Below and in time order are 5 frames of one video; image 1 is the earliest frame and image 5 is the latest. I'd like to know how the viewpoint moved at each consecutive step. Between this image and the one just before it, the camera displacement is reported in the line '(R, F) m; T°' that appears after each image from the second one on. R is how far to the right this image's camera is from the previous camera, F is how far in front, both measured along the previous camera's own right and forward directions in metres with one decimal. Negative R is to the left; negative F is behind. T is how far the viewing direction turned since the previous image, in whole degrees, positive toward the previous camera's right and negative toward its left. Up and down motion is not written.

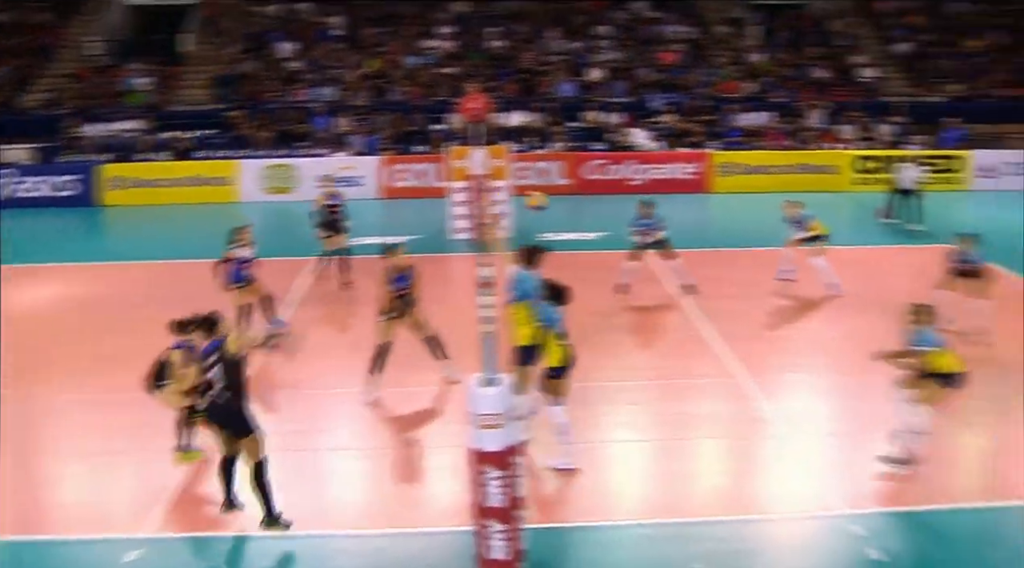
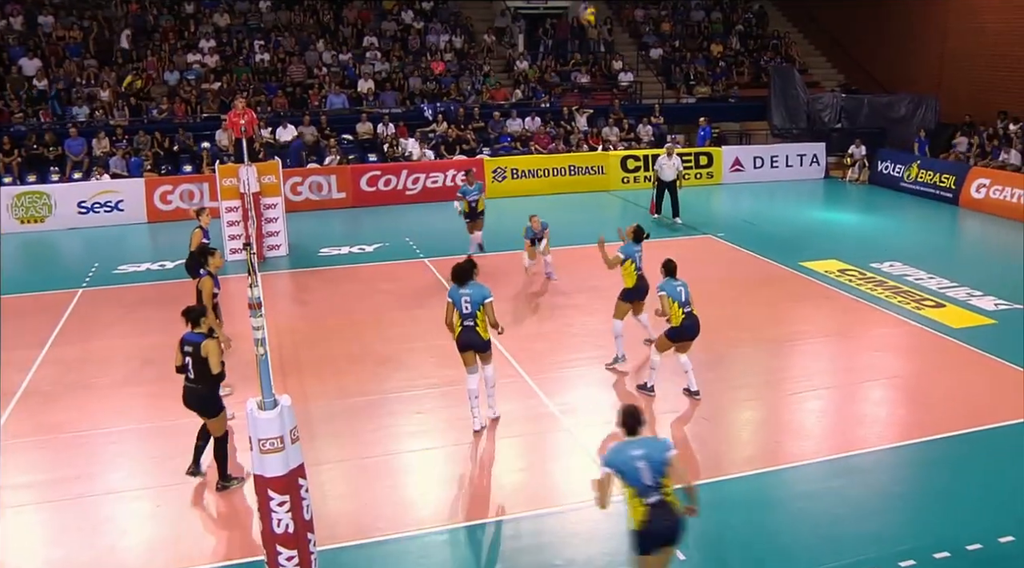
(+1.1, -0.1) m; +10°
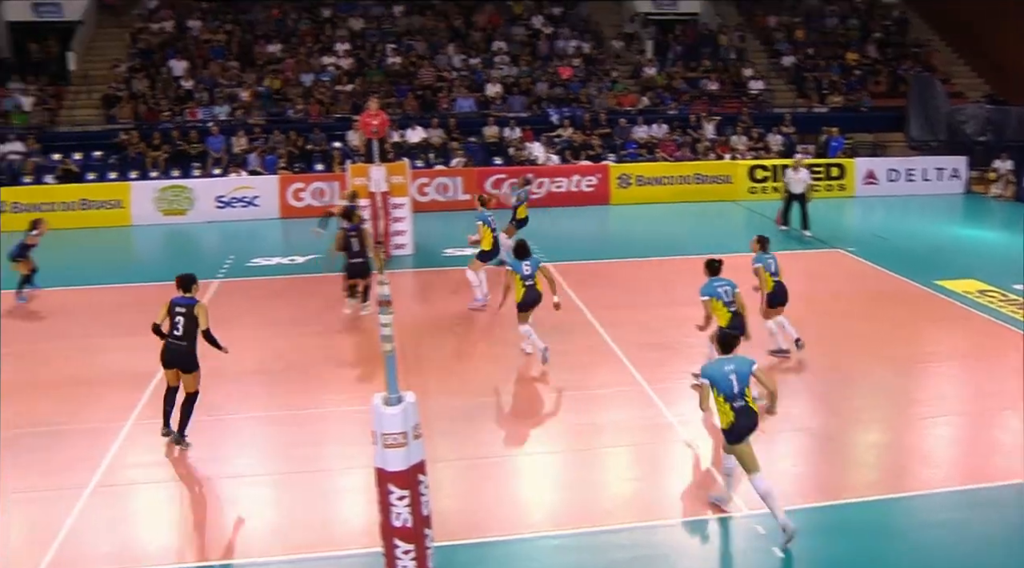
(-0.7, 0.0) m; -5°
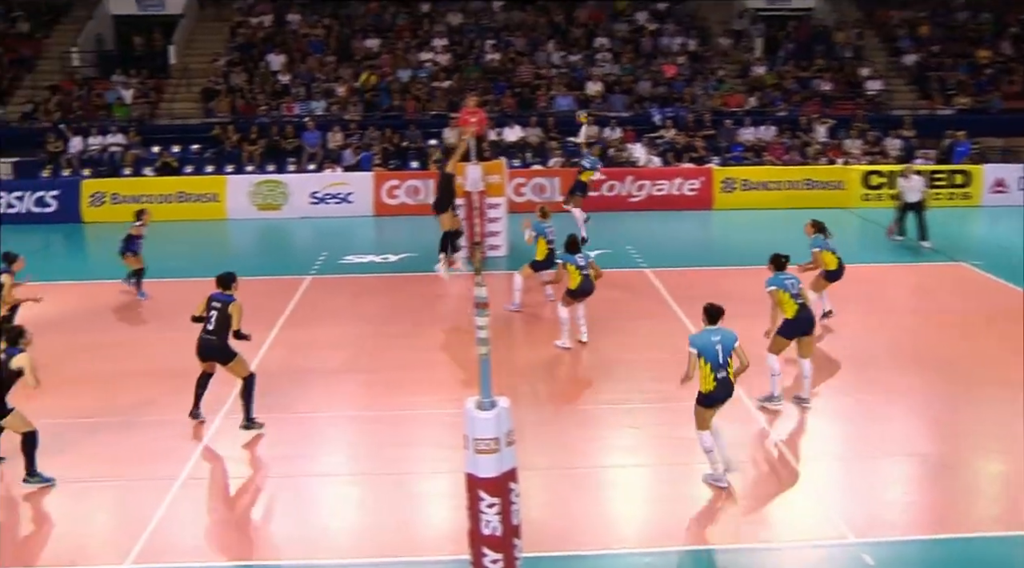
(-0.6, +0.3) m; -4°
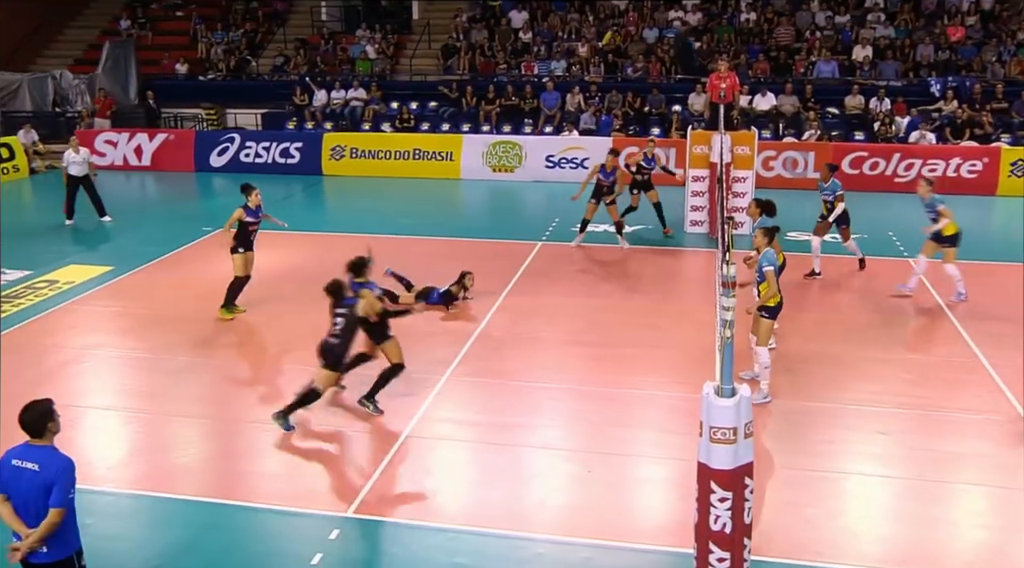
(-1.2, +0.4) m; -10°
